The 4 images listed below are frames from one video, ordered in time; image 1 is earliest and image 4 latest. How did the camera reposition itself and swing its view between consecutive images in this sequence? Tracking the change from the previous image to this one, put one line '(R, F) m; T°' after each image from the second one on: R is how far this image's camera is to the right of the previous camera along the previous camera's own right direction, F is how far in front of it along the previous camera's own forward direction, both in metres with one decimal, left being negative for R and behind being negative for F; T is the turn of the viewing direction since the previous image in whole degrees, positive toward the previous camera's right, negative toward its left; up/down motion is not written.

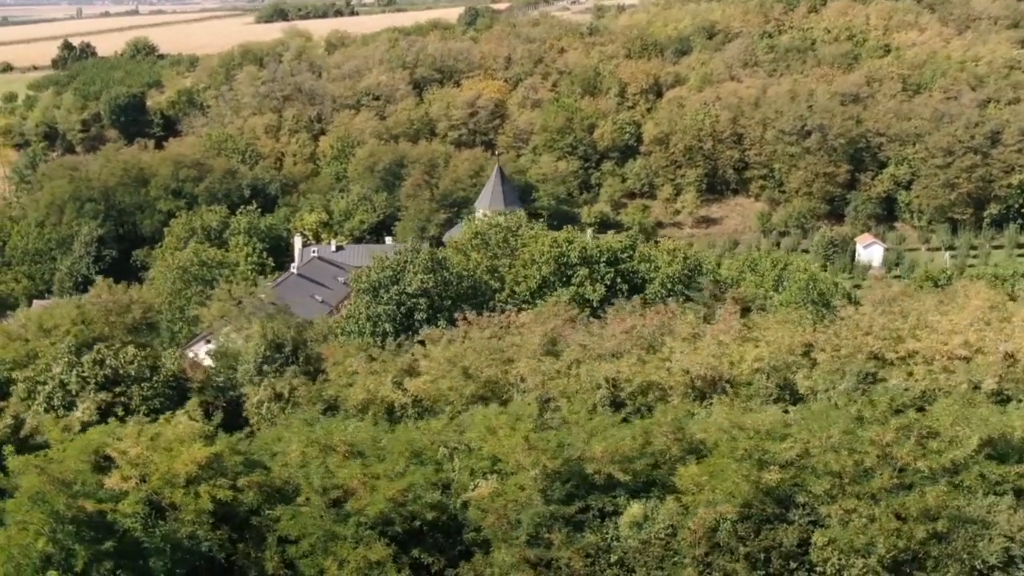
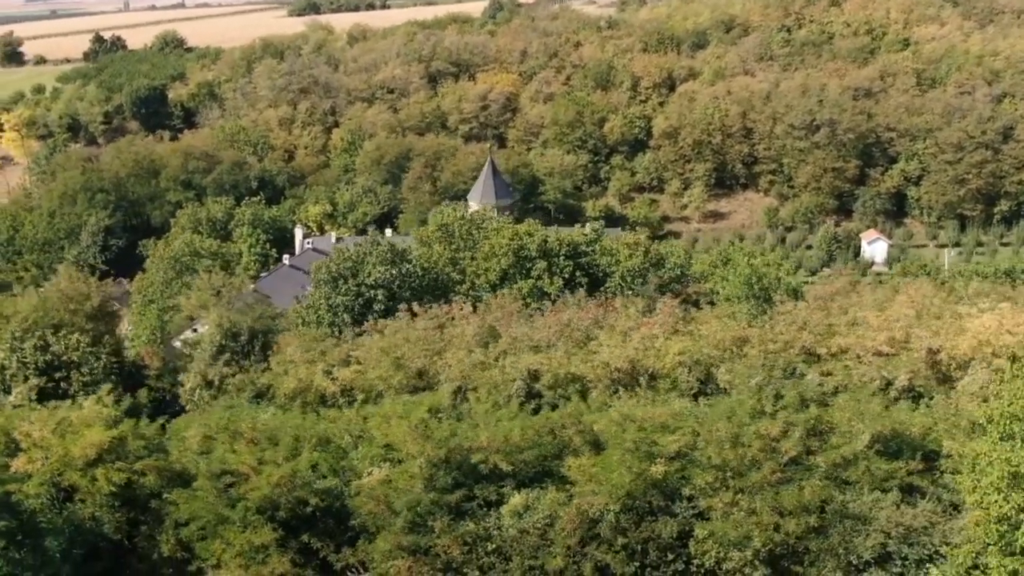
(+1.9, -0.1) m; -2°
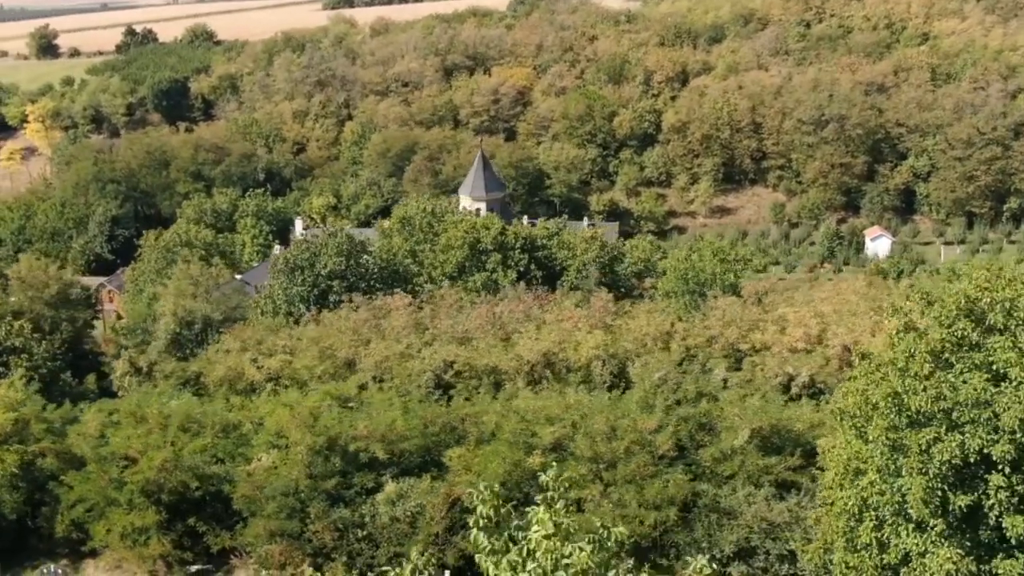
(+2.1, -0.1) m; -3°
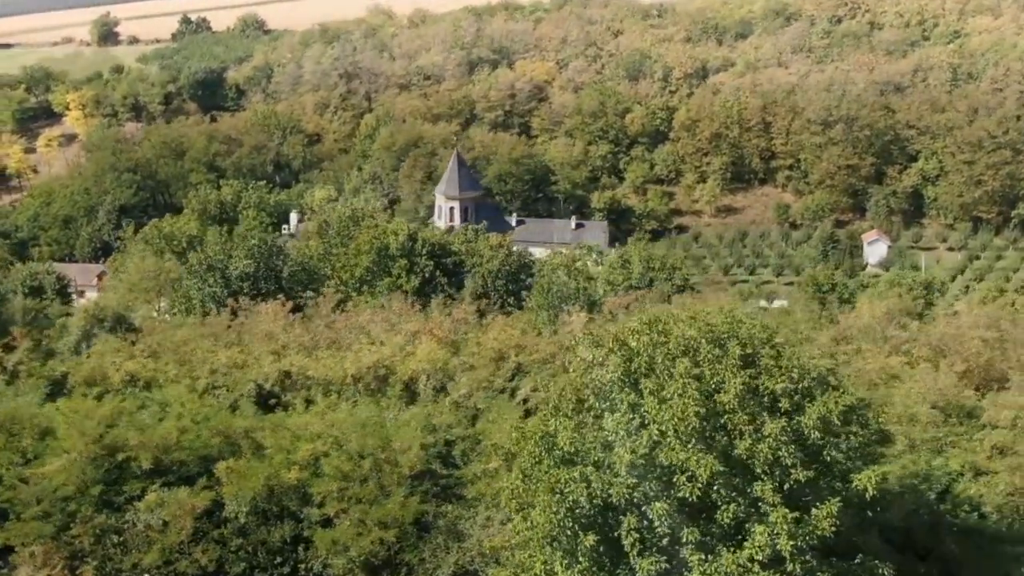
(+4.2, -0.2) m; -5°
